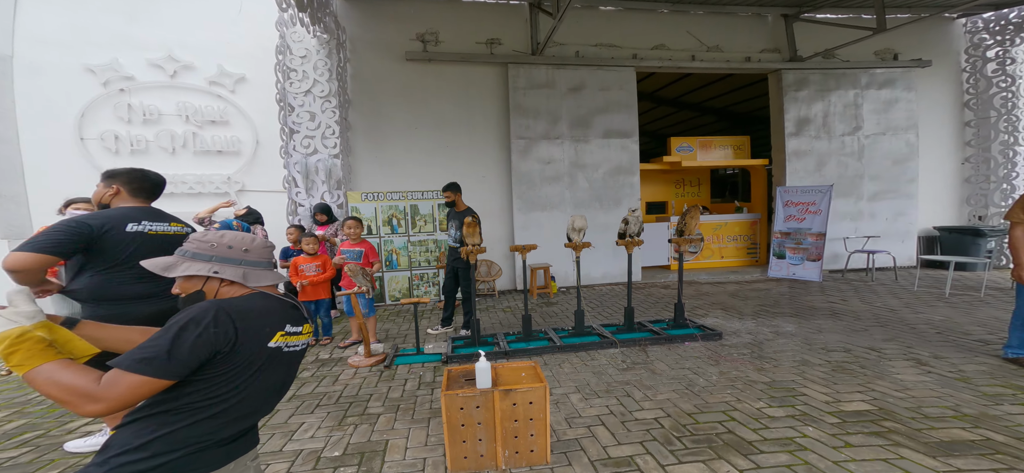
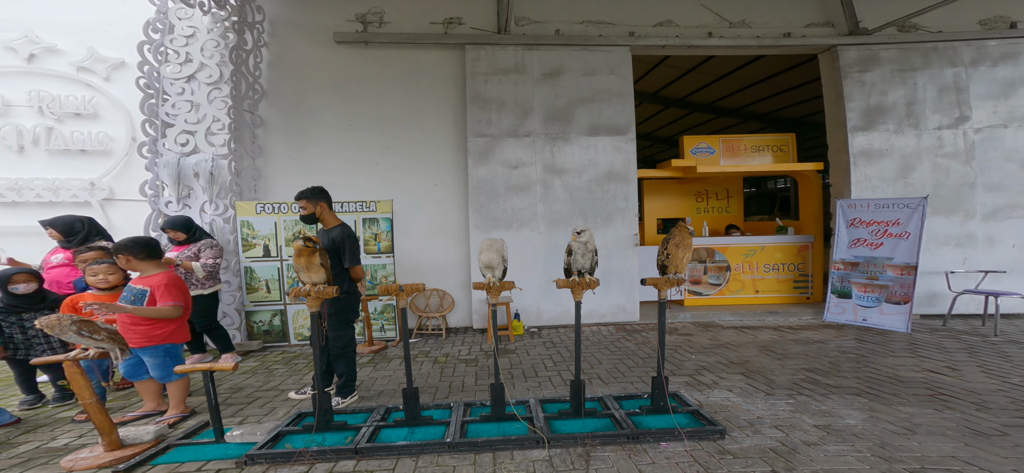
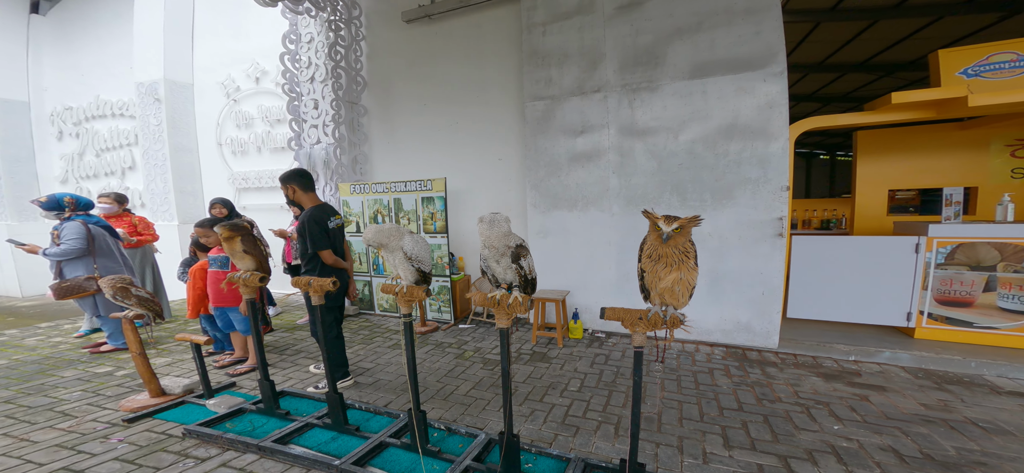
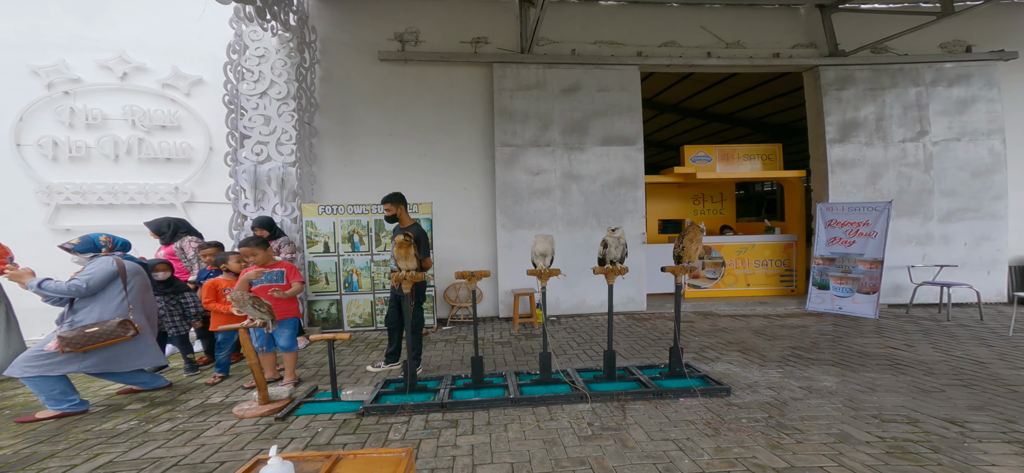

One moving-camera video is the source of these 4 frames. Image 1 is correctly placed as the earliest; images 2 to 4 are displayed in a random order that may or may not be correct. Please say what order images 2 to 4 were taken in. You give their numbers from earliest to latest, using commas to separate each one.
4, 2, 3
